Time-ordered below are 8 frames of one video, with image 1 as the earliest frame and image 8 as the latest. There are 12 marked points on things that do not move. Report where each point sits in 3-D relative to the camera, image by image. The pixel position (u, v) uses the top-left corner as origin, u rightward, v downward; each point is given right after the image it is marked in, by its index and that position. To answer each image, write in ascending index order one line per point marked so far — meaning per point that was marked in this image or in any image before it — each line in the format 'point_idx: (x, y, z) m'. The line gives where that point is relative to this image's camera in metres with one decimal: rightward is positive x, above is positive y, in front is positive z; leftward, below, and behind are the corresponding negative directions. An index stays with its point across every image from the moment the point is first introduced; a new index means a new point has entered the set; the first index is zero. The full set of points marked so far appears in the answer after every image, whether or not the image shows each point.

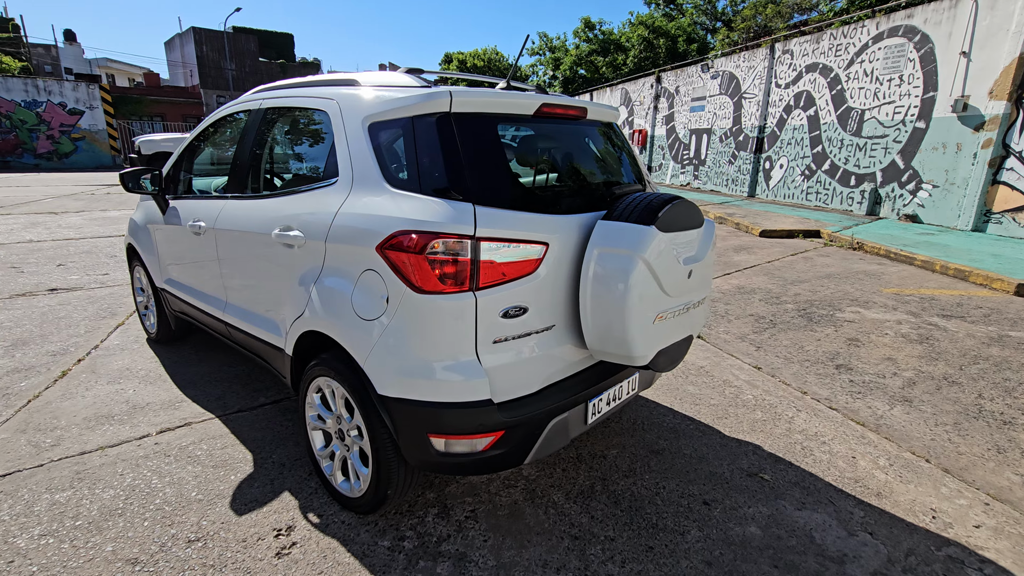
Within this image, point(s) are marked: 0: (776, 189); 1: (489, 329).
0: (+6.7, +2.5, +13.3) m
1: (-0.1, -0.1, +1.8) m
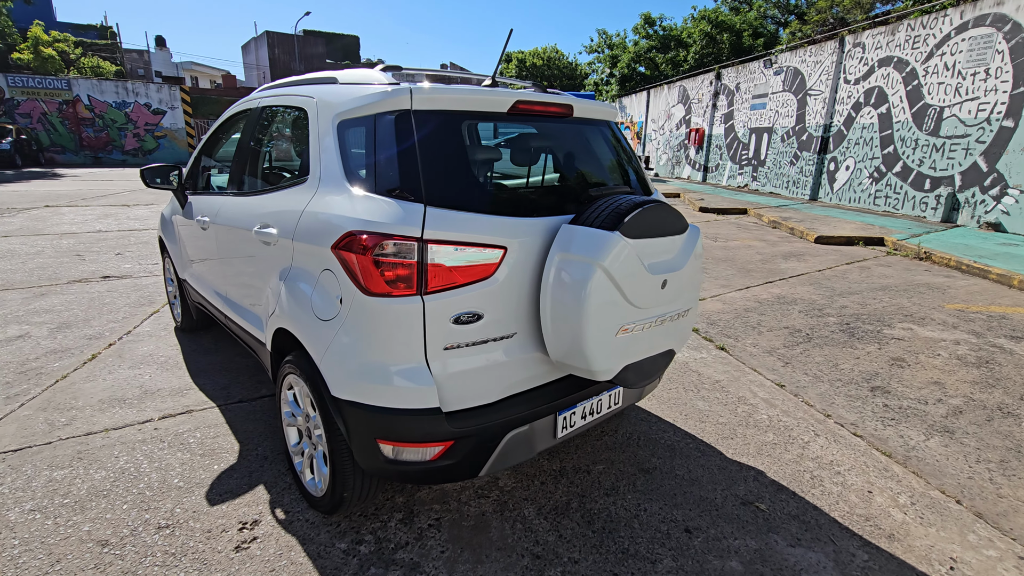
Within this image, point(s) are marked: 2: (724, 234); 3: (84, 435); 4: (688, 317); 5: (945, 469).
0: (+7.8, +2.3, +12.4) m
1: (-0.2, -0.2, +1.7) m
2: (+3.8, +1.0, +9.4) m
3: (-2.2, -0.8, +2.7) m
4: (+0.7, -0.1, +2.0) m
5: (+2.2, -0.9, +2.7) m
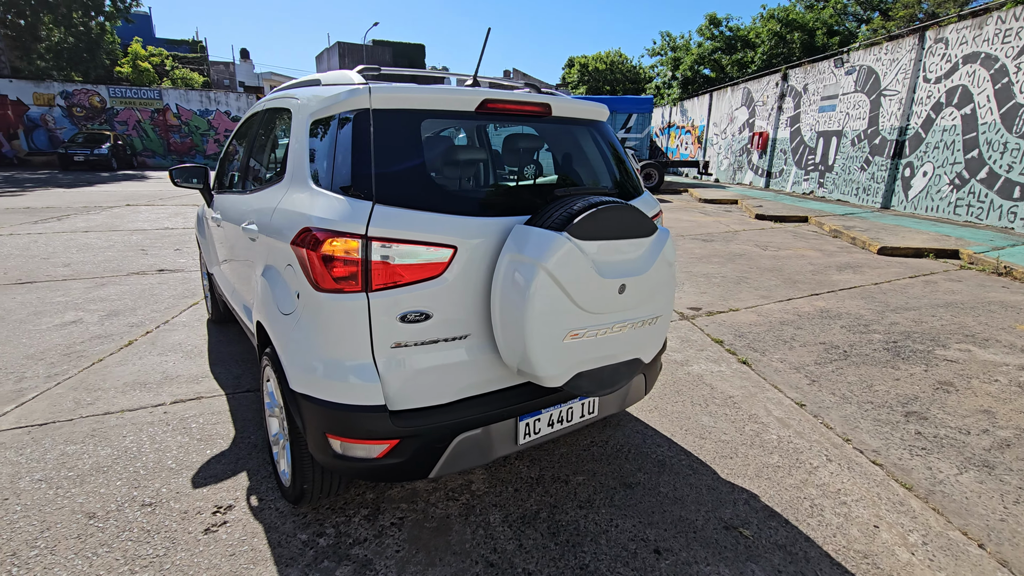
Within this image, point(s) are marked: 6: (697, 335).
0: (+8.9, +1.9, +11.4) m
1: (-0.4, -0.1, +1.7) m
2: (+4.5, +0.8, +8.9) m
3: (-2.3, -0.7, +2.9) m
4: (+0.5, -0.1, +1.9) m
5: (+2.1, -1.0, +2.4) m
6: (+1.6, -0.4, +4.4) m
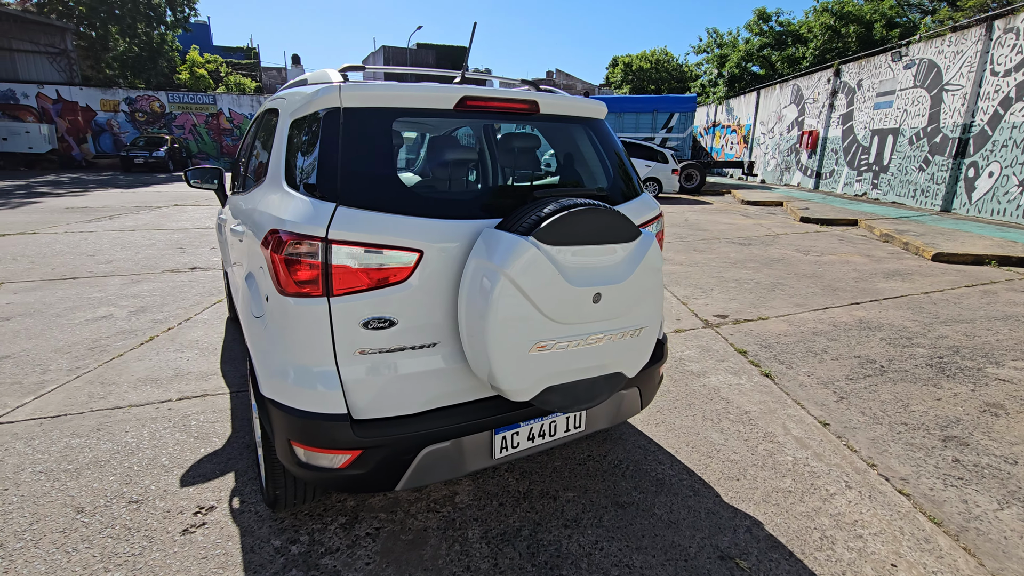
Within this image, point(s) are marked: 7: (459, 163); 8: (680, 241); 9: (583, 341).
0: (+9.6, +1.7, +10.6) m
1: (-0.5, -0.2, +1.7) m
2: (+5.0, +0.7, +8.4) m
3: (-2.3, -0.7, +3.0) m
4: (+0.4, -0.2, +1.8) m
5: (+2.0, -1.1, +2.1) m
6: (+1.7, -0.5, +4.2) m
7: (-0.2, +0.5, +1.9) m
8: (+2.8, +0.8, +8.8) m
9: (+0.2, -0.2, +1.6) m
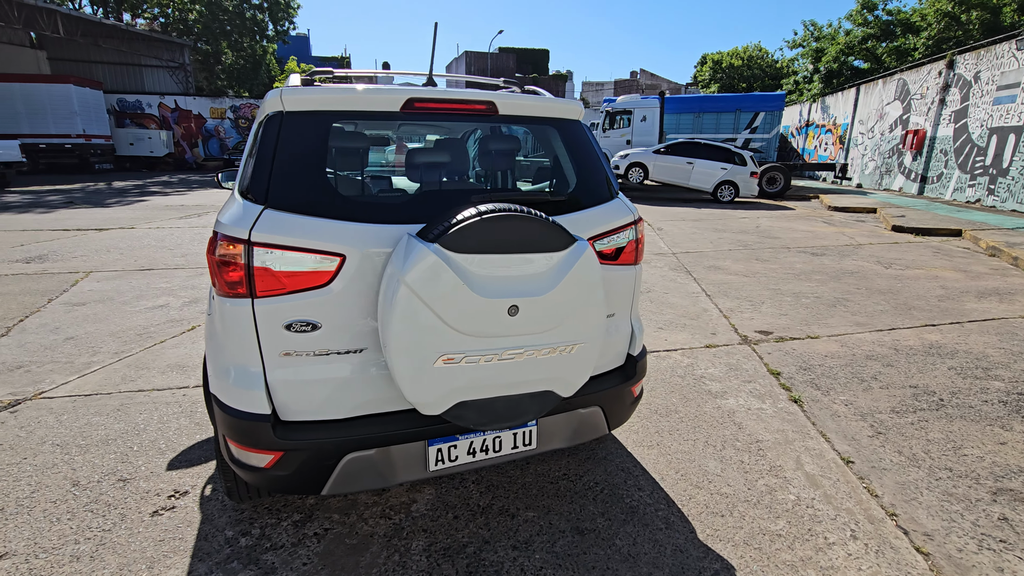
0: (+10.6, +1.3, +9.0) m
1: (-0.8, -0.2, +1.7) m
2: (+5.7, +0.4, +7.5) m
3: (-2.3, -0.6, +3.2) m
4: (+0.2, -0.2, +1.7) m
5: (+1.8, -1.2, +1.7) m
6: (+1.8, -0.6, +3.9) m
7: (-0.4, +0.4, +1.9) m
8: (+3.7, +0.6, +8.2) m
9: (0.0, -0.2, +1.5) m
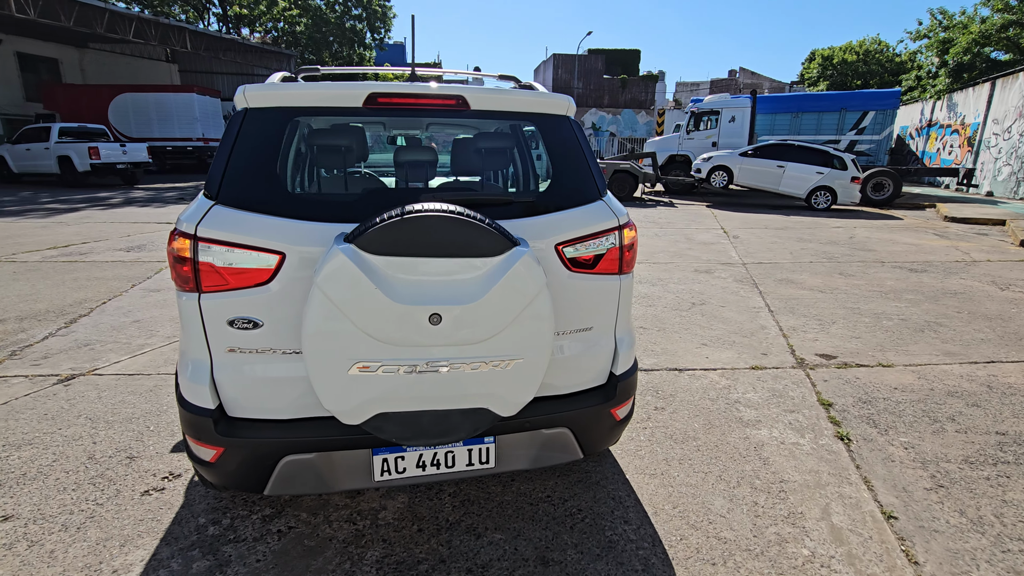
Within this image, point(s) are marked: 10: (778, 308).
0: (+11.5, +0.8, +7.1) m
1: (-0.9, -0.2, +1.7) m
2: (+6.4, +0.1, +6.4) m
3: (-2.3, -0.6, +3.5) m
4: (0.0, -0.2, +1.5) m
5: (+1.5, -1.3, +1.3) m
6: (+1.9, -0.7, +3.4) m
7: (-0.5, +0.4, +1.8) m
8: (+4.5, +0.4, +7.4) m
9: (-0.2, -0.2, +1.4) m
10: (+2.7, -0.2, +5.3) m
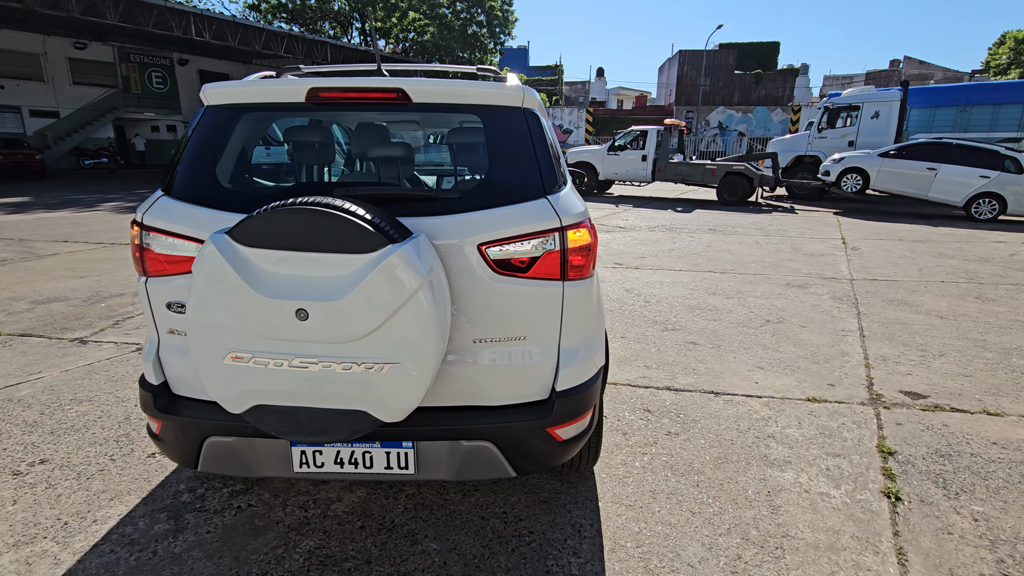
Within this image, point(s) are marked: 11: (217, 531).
0: (+12.2, +0.1, +4.3) m
1: (-1.2, -0.1, +1.8) m
2: (+7.0, -0.3, +4.8) m
3: (-2.1, -0.5, +3.8) m
4: (-0.3, -0.2, +1.4) m
5: (+1.1, -1.3, +0.9) m
6: (+1.9, -0.8, +2.9) m
7: (-0.7, +0.5, +1.9) m
8: (+5.4, +0.1, +6.2) m
9: (-0.6, -0.2, +1.4) m
10: (+3.1, -0.4, +4.5) m
11: (-1.2, -1.0, +2.1) m
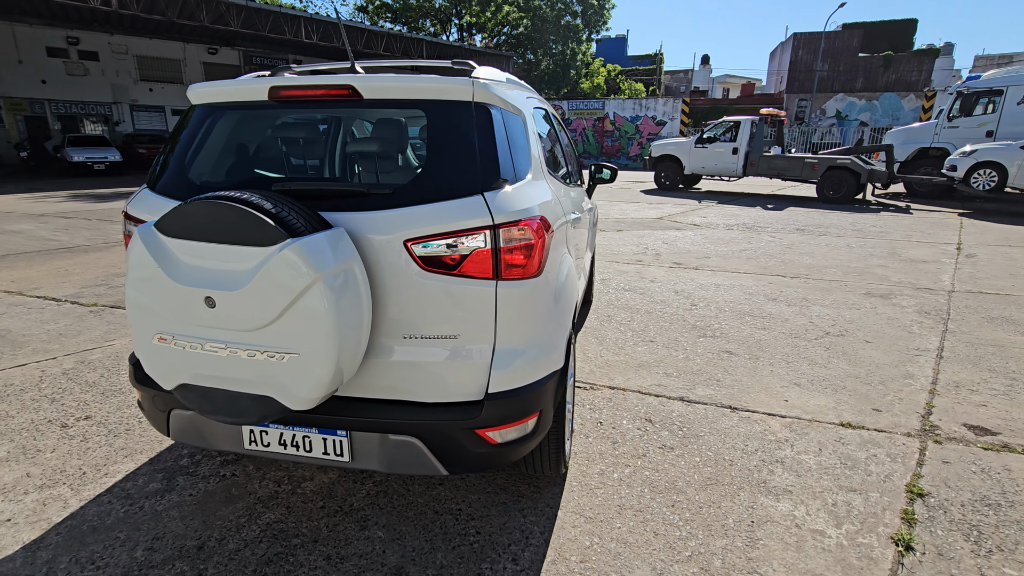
0: (+12.2, -0.4, +2.1) m
1: (-1.4, 0.0, +2.0) m
2: (+7.2, -0.6, +3.5) m
3: (-2.0, -0.3, +4.2) m
4: (-0.6, -0.2, +1.5) m
5: (+0.6, -1.4, +0.7) m
6: (+1.8, -0.9, +2.5) m
7: (-0.9, +0.5, +2.0) m
8: (+5.9, -0.1, +5.2) m
9: (-0.9, -0.2, +1.5) m
10: (+3.3, -0.5, +3.9) m
11: (-1.4, -0.9, +2.3) m
